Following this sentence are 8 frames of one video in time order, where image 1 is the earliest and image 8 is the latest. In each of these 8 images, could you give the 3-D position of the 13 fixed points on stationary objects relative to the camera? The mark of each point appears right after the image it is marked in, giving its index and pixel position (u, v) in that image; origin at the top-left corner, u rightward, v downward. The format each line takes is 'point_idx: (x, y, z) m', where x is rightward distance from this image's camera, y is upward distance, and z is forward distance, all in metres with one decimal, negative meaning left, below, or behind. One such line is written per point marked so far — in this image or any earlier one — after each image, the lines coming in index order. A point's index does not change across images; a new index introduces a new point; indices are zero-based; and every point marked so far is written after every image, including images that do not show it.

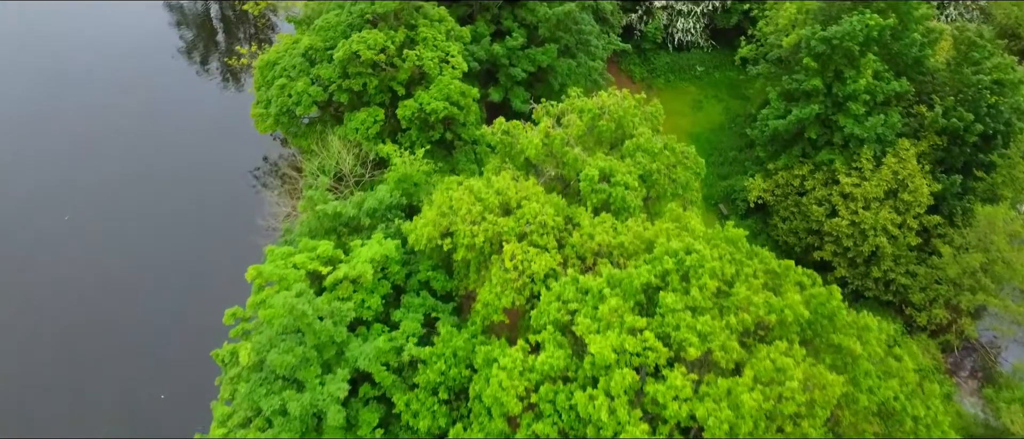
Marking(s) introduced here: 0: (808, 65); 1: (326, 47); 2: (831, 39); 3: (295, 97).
0: (+7.1, +3.7, +19.2) m
1: (-3.8, +3.6, +16.5) m
2: (+7.4, +4.2, +18.8) m
3: (-4.4, +2.5, +16.3) m
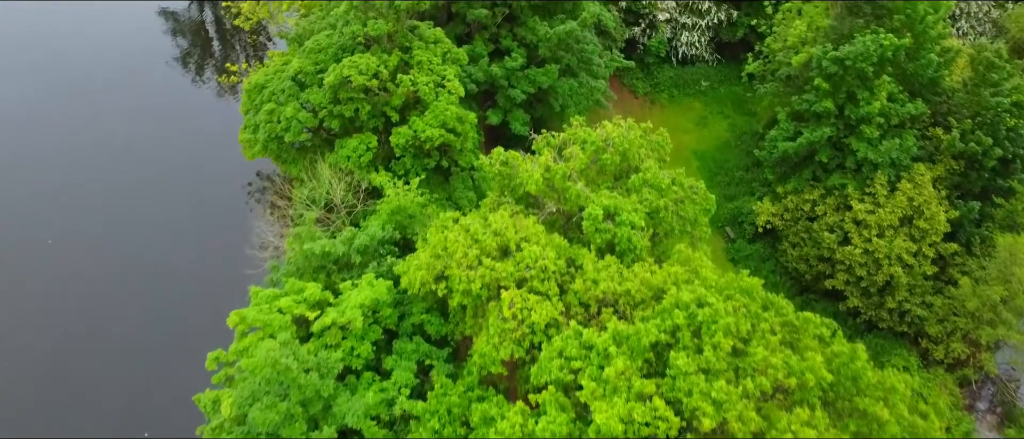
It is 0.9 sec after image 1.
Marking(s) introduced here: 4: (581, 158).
0: (+7.1, +3.1, +18.5) m
1: (-3.9, +2.9, +15.8) m
2: (+7.4, +3.6, +18.0) m
3: (-4.4, +1.9, +15.6) m
4: (+1.1, +1.0, +12.8) m
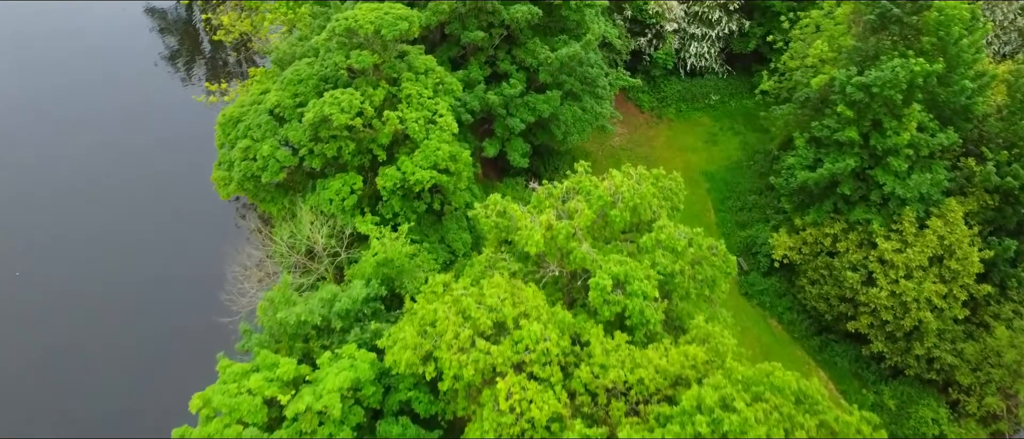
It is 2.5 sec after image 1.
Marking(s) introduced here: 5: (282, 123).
0: (+7.0, +2.3, +17.1) m
1: (-3.9, +2.1, +14.4) m
2: (+7.4, +2.8, +16.6) m
3: (-4.4, +1.0, +14.2) m
4: (+1.1, +0.1, +11.4) m
5: (-4.2, +1.8, +14.7) m
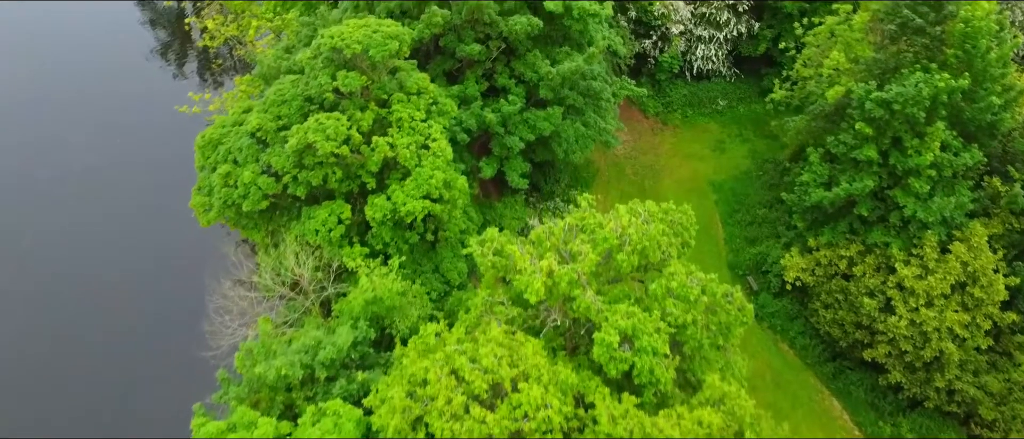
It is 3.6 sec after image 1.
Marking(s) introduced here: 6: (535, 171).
0: (+7.0, +1.8, +16.2) m
1: (-3.9, +1.6, +13.5) m
2: (+7.4, +2.3, +15.7) m
3: (-4.5, +0.5, +13.3) m
4: (+1.0, -0.5, +10.5) m
5: (-4.2, +1.3, +13.8) m
6: (+0.6, +1.2, +19.7) m
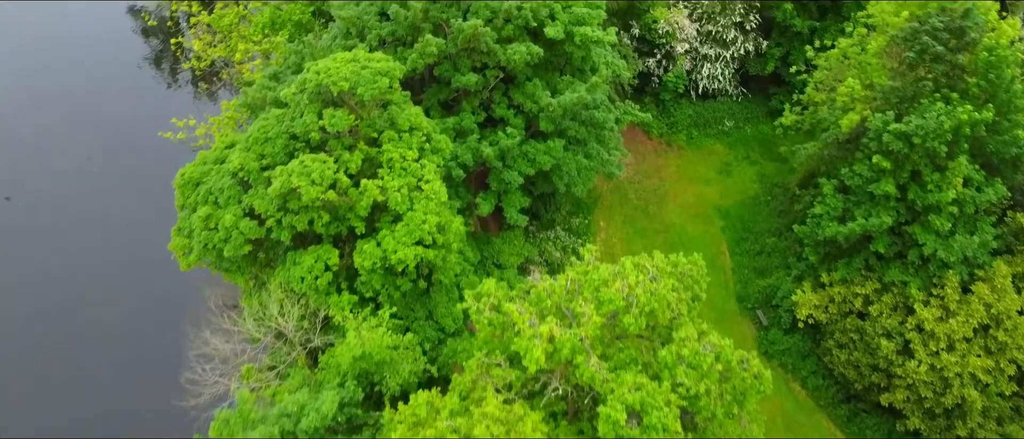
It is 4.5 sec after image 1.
0: (+7.0, +1.1, +15.3) m
1: (-3.9, +0.8, +12.7) m
2: (+7.3, +1.6, +14.9) m
3: (-4.5, -0.2, +12.5) m
4: (+1.0, -1.2, +9.7) m
5: (-4.3, +0.5, +13.0) m
6: (+0.5, +0.5, +18.9) m
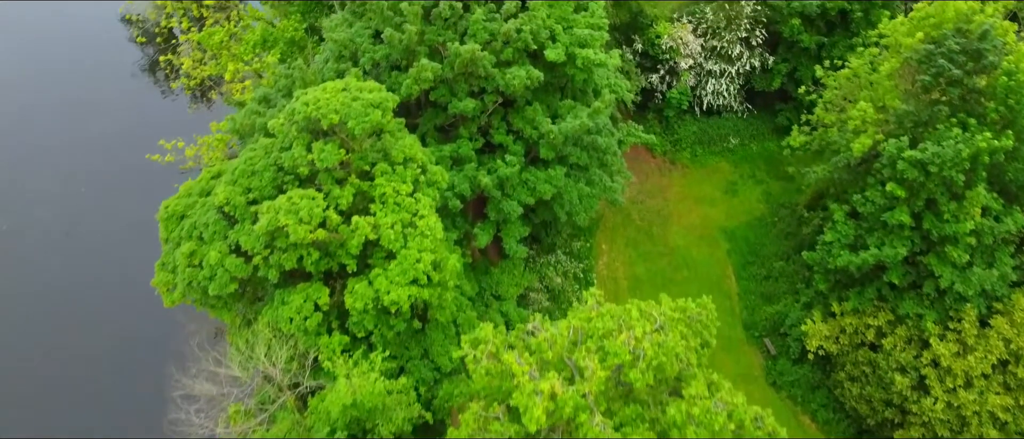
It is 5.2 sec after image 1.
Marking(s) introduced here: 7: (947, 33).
0: (+7.0, +0.5, +14.7) m
1: (-4.0, +0.3, +12.1) m
2: (+7.3, +1.0, +14.3) m
3: (-4.5, -0.8, +11.9) m
4: (+1.0, -1.8, +9.1) m
5: (-4.3, 0.0, +12.4) m
6: (+0.5, -0.1, +18.3) m
7: (+8.1, +3.5, +14.9) m
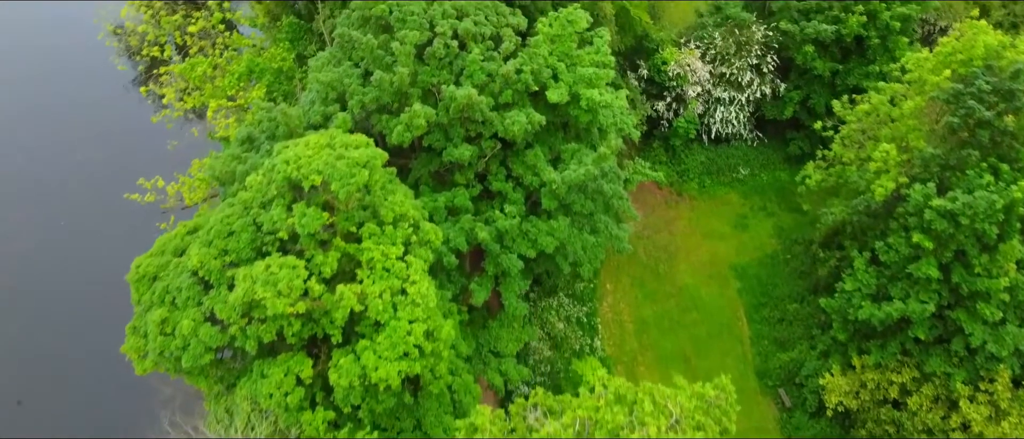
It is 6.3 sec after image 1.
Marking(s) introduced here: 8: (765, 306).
0: (+7.0, -0.4, +13.8) m
1: (-4.0, -0.6, +11.1) m
2: (+7.3, +0.1, +13.3) m
3: (-4.5, -1.7, +10.9) m
4: (+1.0, -2.7, +8.1) m
5: (-4.3, -0.9, +11.4) m
6: (+0.5, -1.0, +17.3) m
7: (+8.1, +2.6, +14.0) m
8: (+5.8, -2.0, +18.4) m
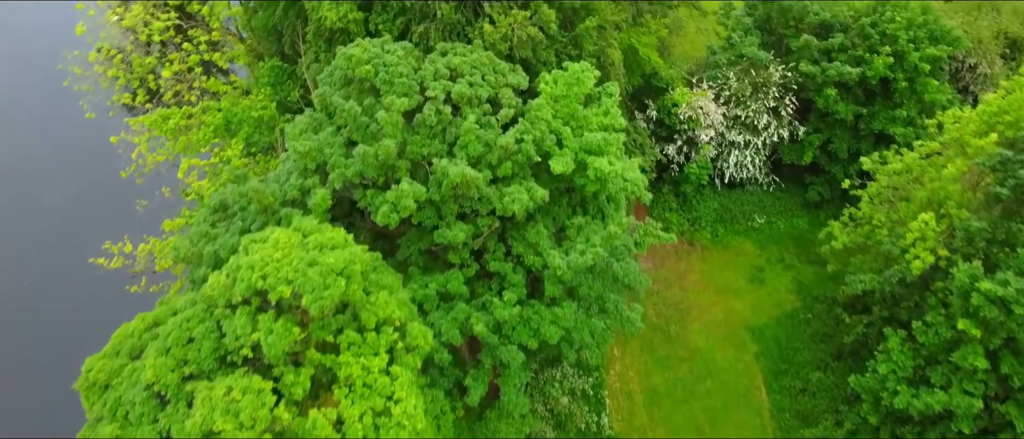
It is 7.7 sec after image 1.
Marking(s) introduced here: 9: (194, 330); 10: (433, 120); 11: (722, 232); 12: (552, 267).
0: (+7.0, -1.6, +12.4) m
1: (-4.0, -1.9, +9.7) m
2: (+7.3, -1.1, +11.9) m
3: (-4.5, -3.0, +9.5) m
4: (+1.0, -4.0, +6.8) m
5: (-4.3, -2.2, +10.0) m
6: (+0.5, -2.3, +15.9) m
7: (+8.1, +1.3, +12.6) m
8: (+5.8, -3.3, +17.0) m
9: (-3.9, -1.3, +9.9) m
10: (-1.2, +1.5, +11.8) m
11: (+5.2, -0.3, +19.9) m
12: (+0.6, -0.7, +11.7) m
